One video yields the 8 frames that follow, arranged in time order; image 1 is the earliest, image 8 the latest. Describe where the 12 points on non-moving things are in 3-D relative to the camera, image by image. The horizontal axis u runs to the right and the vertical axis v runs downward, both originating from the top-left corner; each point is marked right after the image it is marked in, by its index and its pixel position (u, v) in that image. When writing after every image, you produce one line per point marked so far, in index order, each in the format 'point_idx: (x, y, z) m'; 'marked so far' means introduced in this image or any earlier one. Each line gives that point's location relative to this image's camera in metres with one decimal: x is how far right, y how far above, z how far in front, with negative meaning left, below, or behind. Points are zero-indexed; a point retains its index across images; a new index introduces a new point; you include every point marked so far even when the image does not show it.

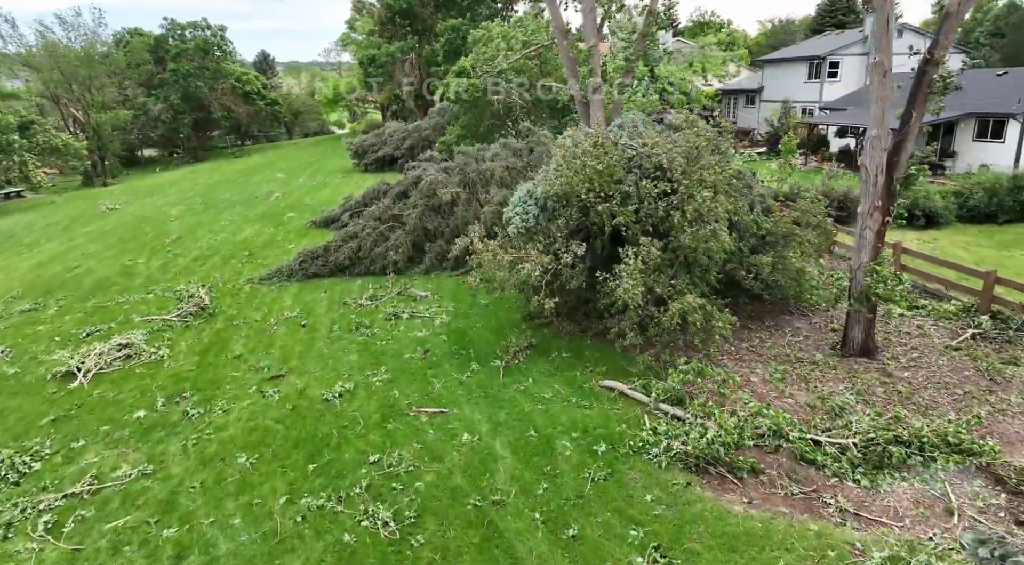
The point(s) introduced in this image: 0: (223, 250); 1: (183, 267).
0: (-7.1, +0.7, +15.9) m
1: (-7.3, +0.2, +14.2) m
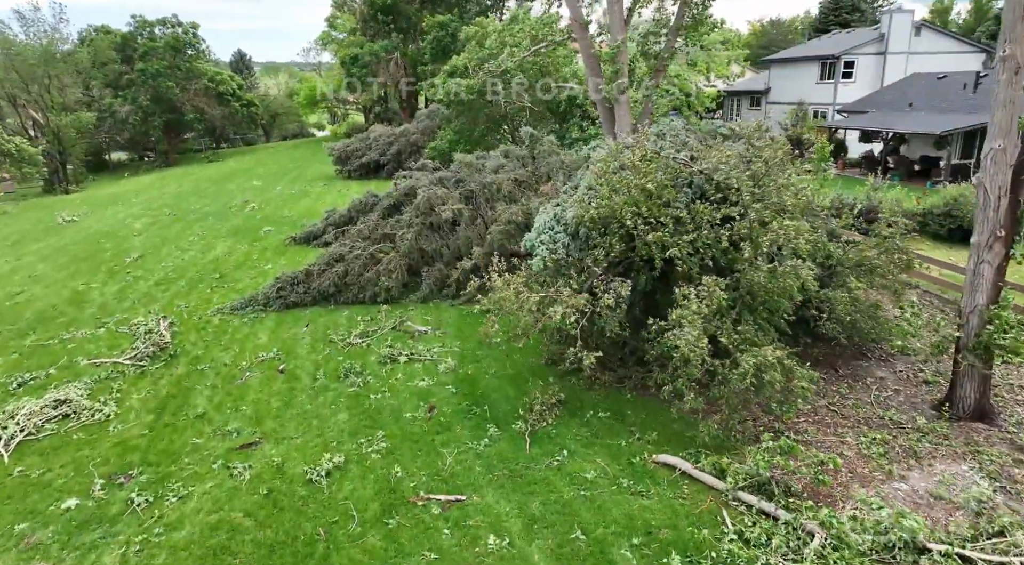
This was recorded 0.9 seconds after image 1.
0: (-7.0, +0.2, +14.2) m
1: (-7.2, -0.3, +12.5) m
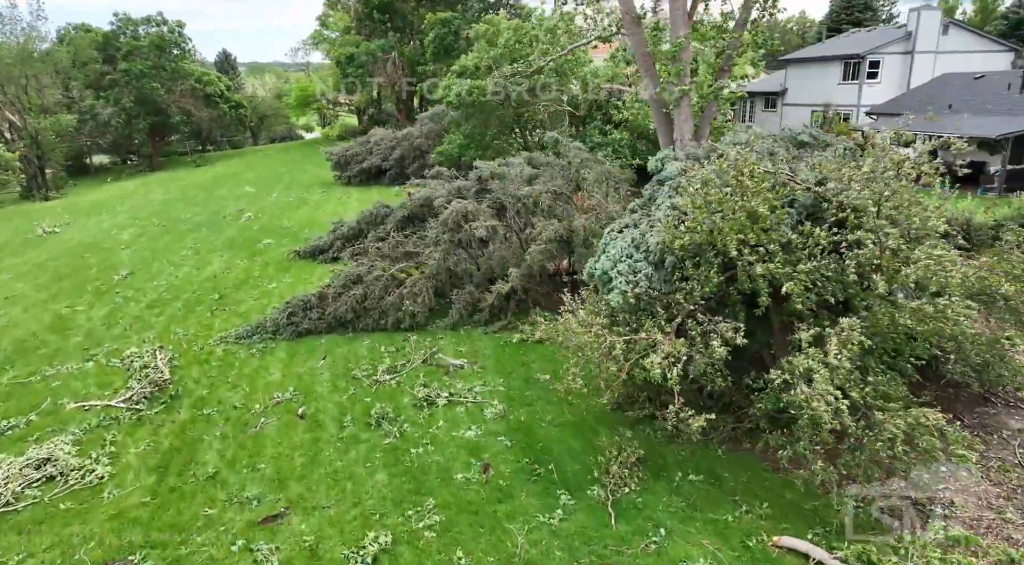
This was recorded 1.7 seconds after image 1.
0: (-6.5, -0.2, +13.0) m
1: (-6.6, -0.7, +11.3) m
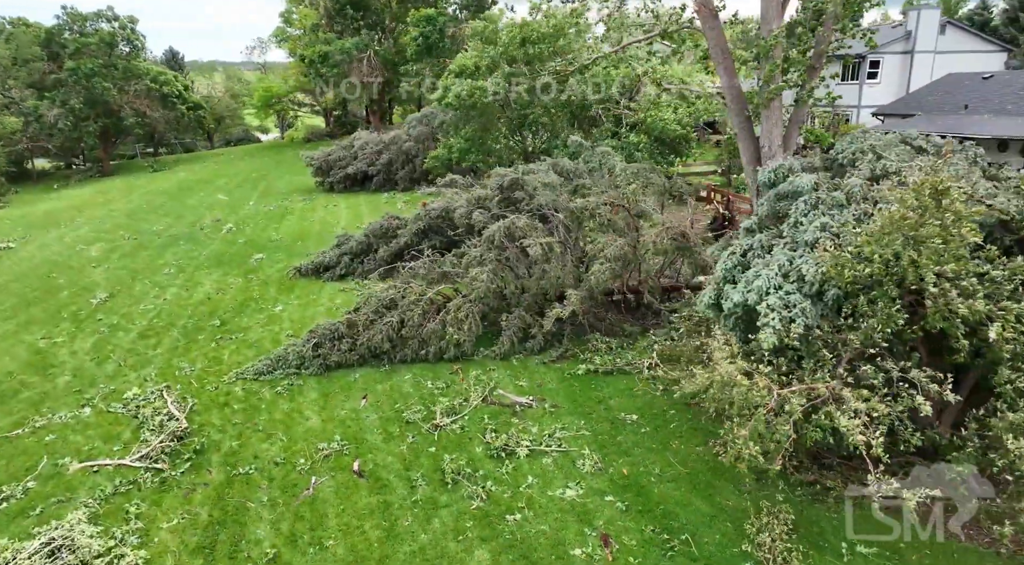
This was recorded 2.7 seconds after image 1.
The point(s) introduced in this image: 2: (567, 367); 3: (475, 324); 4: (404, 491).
0: (-6.0, -0.7, +11.7) m
1: (-6.0, -1.2, +10.0) m
2: (+0.7, -1.1, +8.2) m
3: (-0.5, -0.6, +8.8) m
4: (-1.0, -2.0, +6.1) m
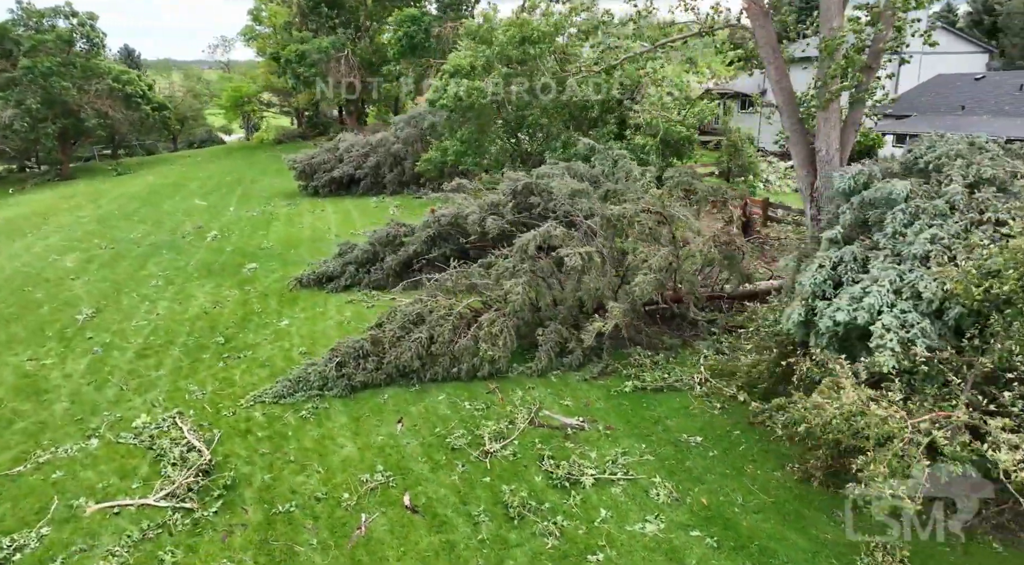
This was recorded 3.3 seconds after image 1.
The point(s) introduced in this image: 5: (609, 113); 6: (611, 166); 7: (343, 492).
0: (-5.7, -0.9, +11.0) m
1: (-5.6, -1.4, +9.3) m
2: (+1.2, -1.3, +7.8) m
3: (0.0, -0.8, +8.4) m
4: (-0.4, -2.2, +5.6) m
5: (+2.8, +4.8, +18.0) m
6: (+1.9, +2.2, +12.3) m
7: (-1.7, -2.1, +6.3) m
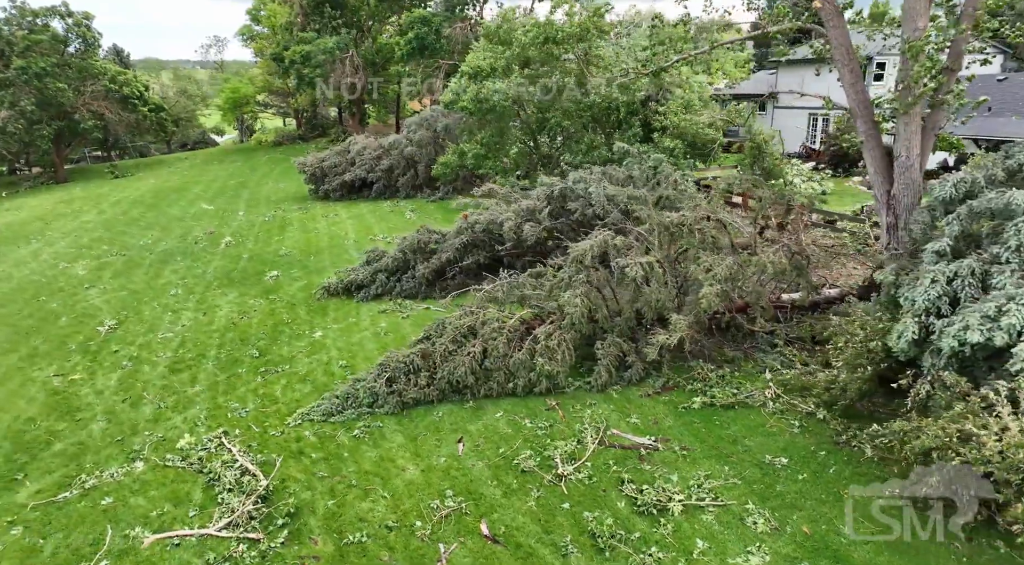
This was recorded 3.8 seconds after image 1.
0: (-5.0, -1.1, +10.6) m
1: (-4.8, -1.6, +9.0) m
2: (+1.9, -1.4, +7.5) m
3: (+0.7, -0.9, +8.1) m
4: (+0.4, -2.3, +5.3) m
5: (+3.4, +4.7, +17.7) m
6: (+2.6, +2.1, +12.0) m
7: (-0.9, -2.2, +6.0) m
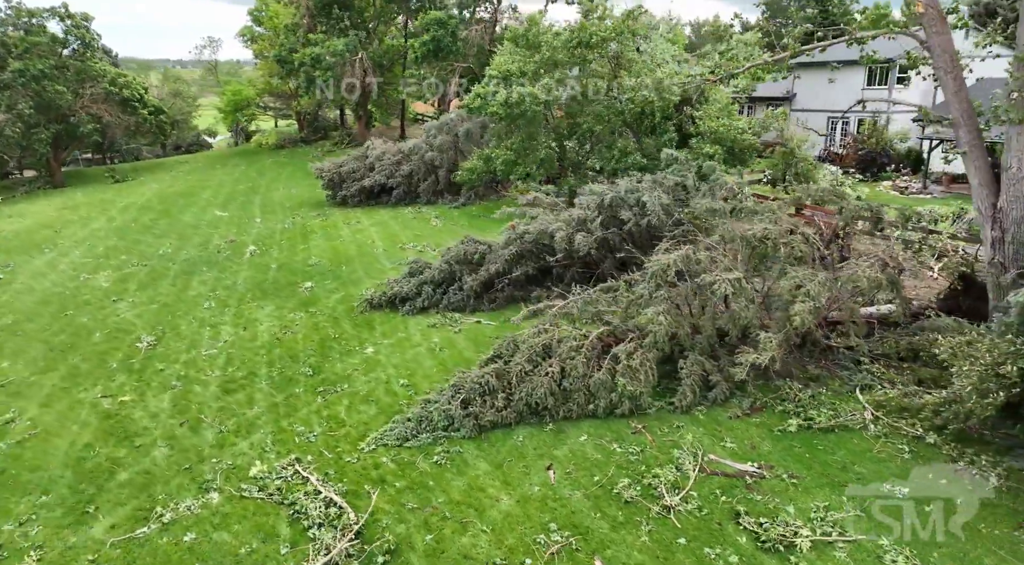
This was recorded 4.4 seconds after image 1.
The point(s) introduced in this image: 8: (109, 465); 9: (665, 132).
0: (-4.0, -1.4, +10.3) m
1: (-3.9, -1.9, +8.6) m
2: (+2.9, -1.6, +7.3) m
3: (+1.7, -1.1, +7.8) m
4: (+1.4, -2.5, +5.0) m
5: (+4.2, +4.5, +17.4) m
6: (+3.5, +1.9, +11.7) m
7: (+0.1, -2.4, +5.7) m
8: (-4.8, -2.2, +7.6) m
9: (+4.2, +4.2, +17.8) m
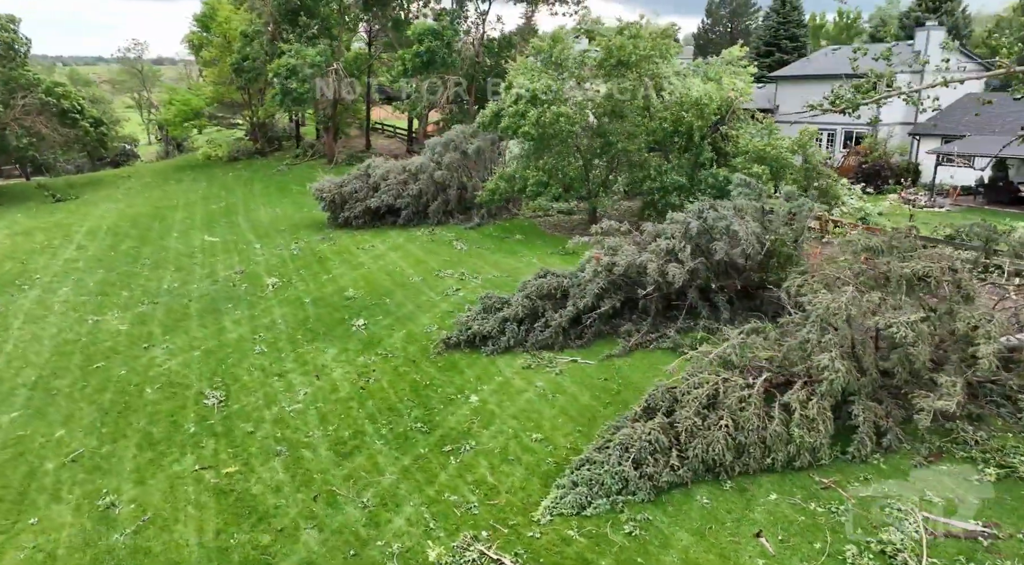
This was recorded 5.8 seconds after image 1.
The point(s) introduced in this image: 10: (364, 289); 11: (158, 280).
0: (-2.2, -2.1, +9.6) m
1: (-1.9, -2.6, +7.9) m
2: (+5.0, -2.1, +7.2) m
3: (+3.7, -1.7, +7.6) m
4: (+3.7, -3.1, +4.8) m
5: (+5.2, +3.9, +17.4) m
6: (+5.1, +1.4, +11.7) m
7: (+2.4, -3.0, +5.3) m
8: (-2.7, -2.9, +6.8) m
9: (+5.2, +3.6, +17.8) m
10: (-3.8, -0.2, +16.5) m
11: (-10.6, +0.1, +19.3) m
